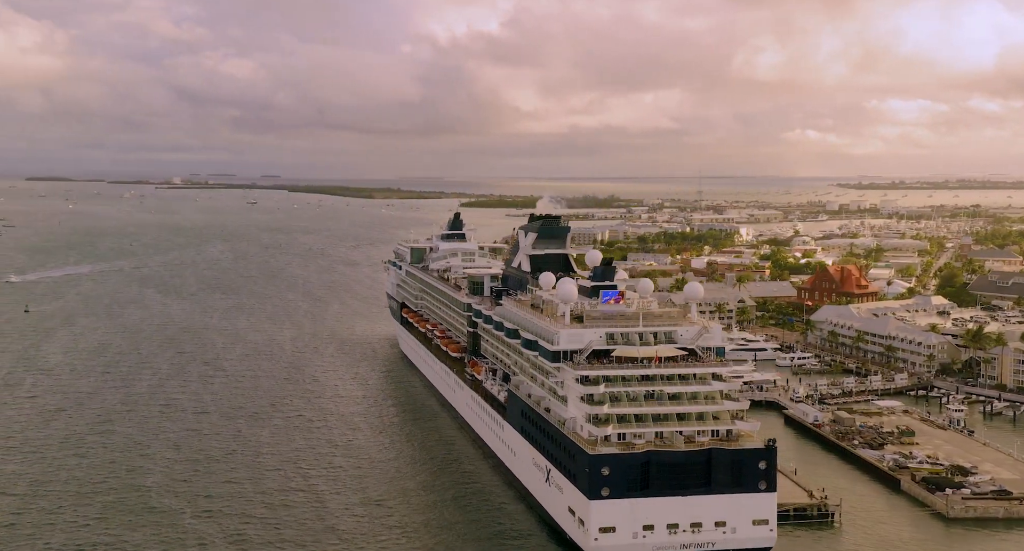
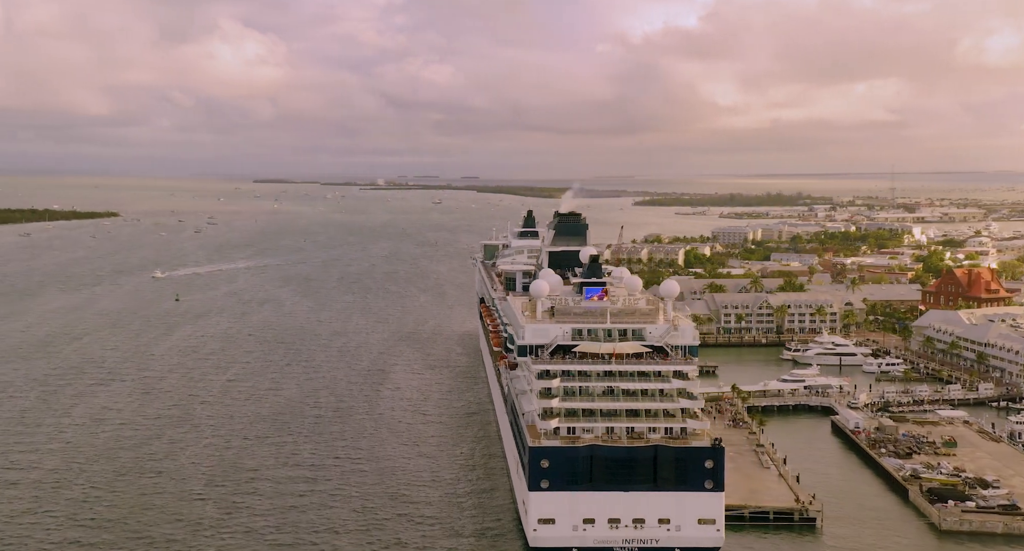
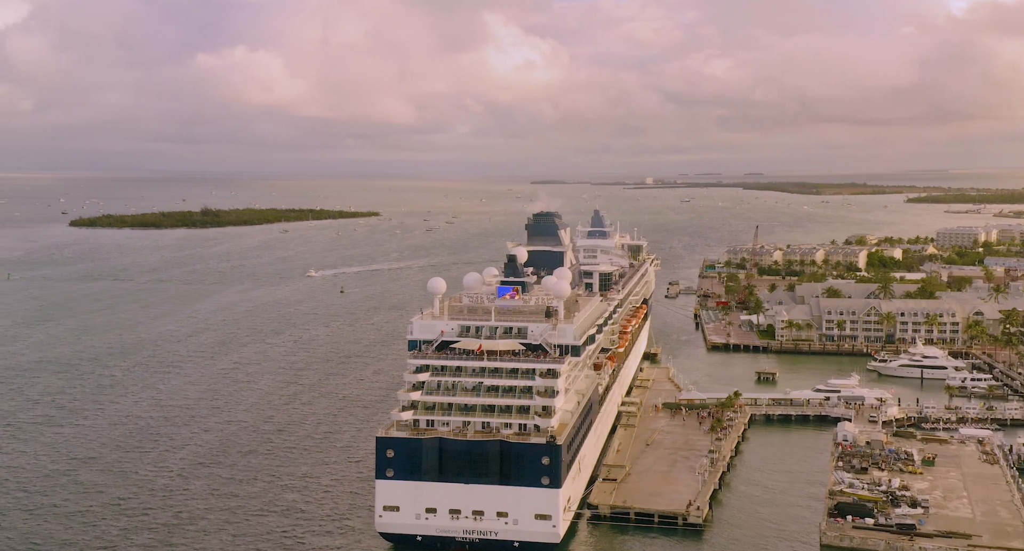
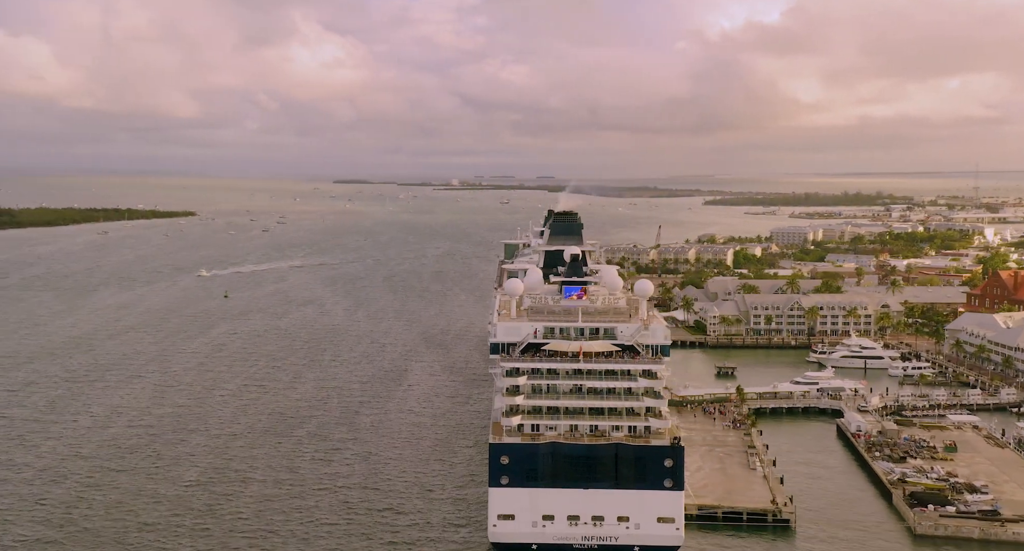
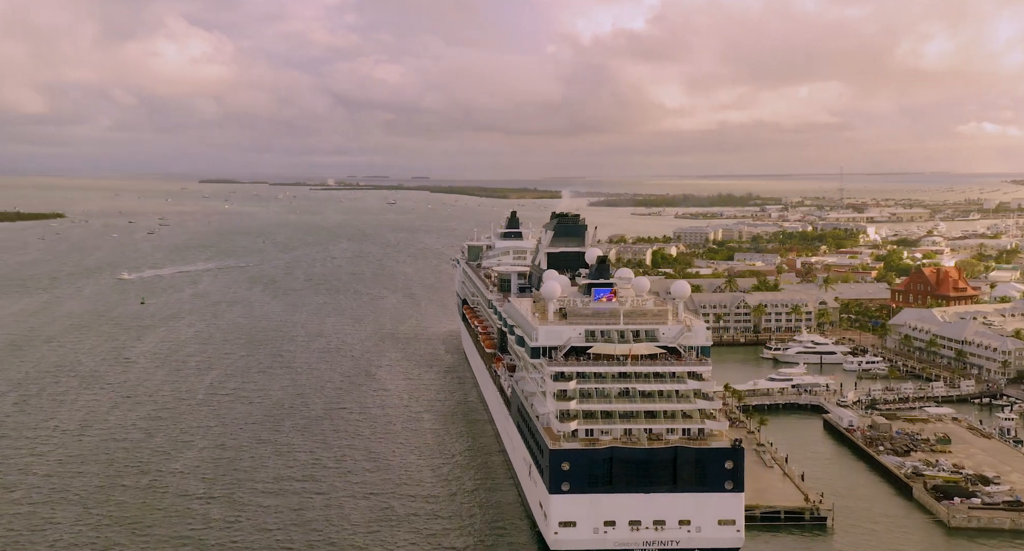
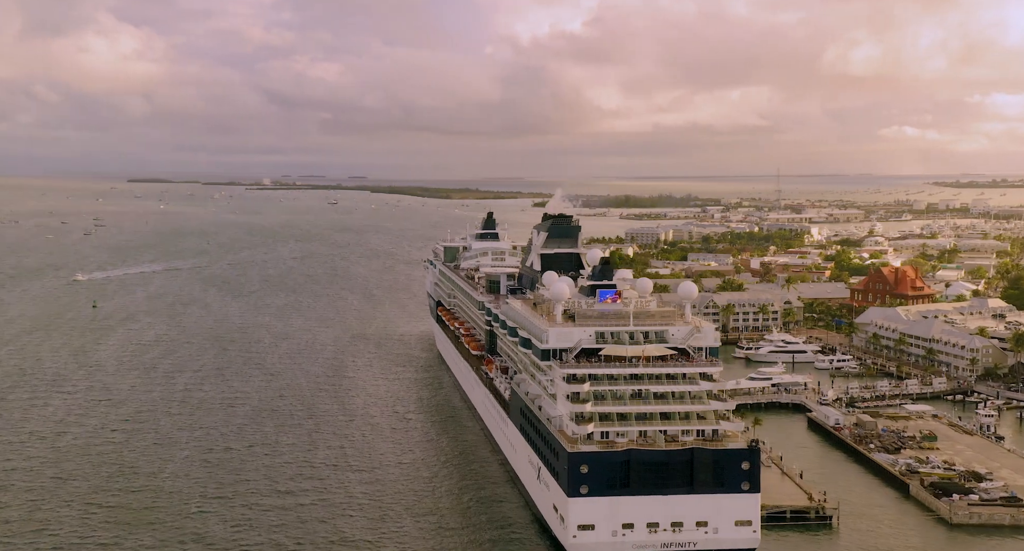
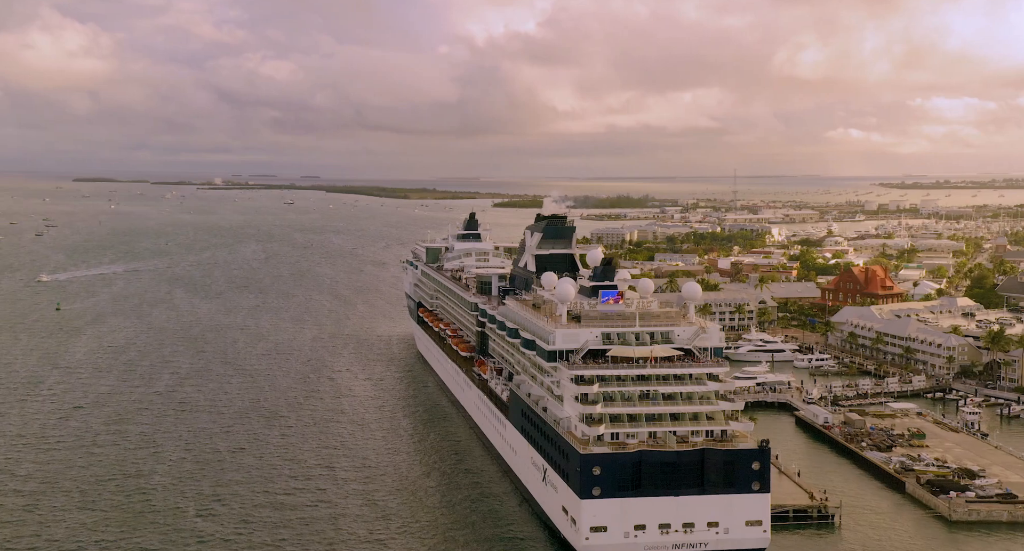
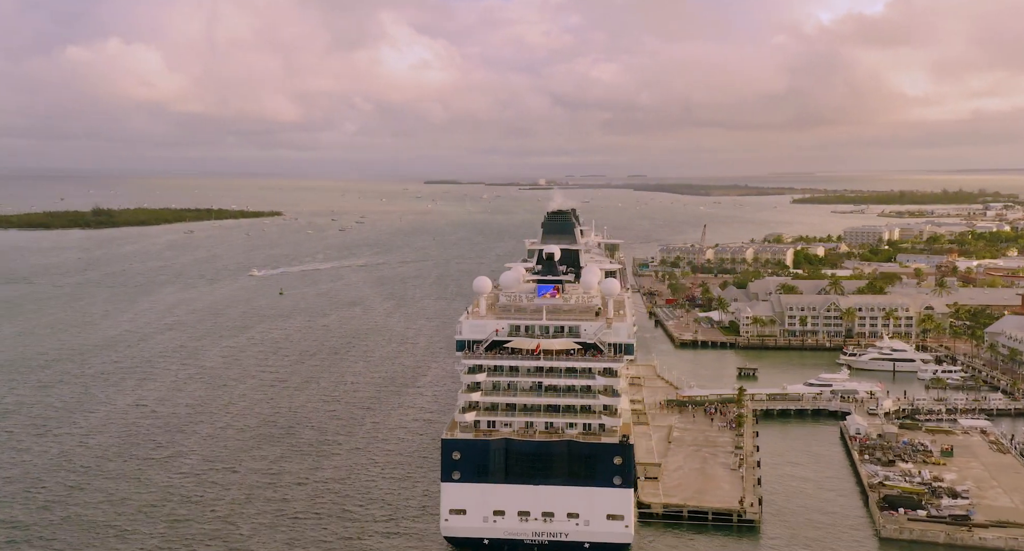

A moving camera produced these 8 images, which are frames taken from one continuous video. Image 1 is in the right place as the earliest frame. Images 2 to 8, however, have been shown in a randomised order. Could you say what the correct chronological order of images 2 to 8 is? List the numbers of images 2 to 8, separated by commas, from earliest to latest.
7, 6, 5, 2, 4, 8, 3
